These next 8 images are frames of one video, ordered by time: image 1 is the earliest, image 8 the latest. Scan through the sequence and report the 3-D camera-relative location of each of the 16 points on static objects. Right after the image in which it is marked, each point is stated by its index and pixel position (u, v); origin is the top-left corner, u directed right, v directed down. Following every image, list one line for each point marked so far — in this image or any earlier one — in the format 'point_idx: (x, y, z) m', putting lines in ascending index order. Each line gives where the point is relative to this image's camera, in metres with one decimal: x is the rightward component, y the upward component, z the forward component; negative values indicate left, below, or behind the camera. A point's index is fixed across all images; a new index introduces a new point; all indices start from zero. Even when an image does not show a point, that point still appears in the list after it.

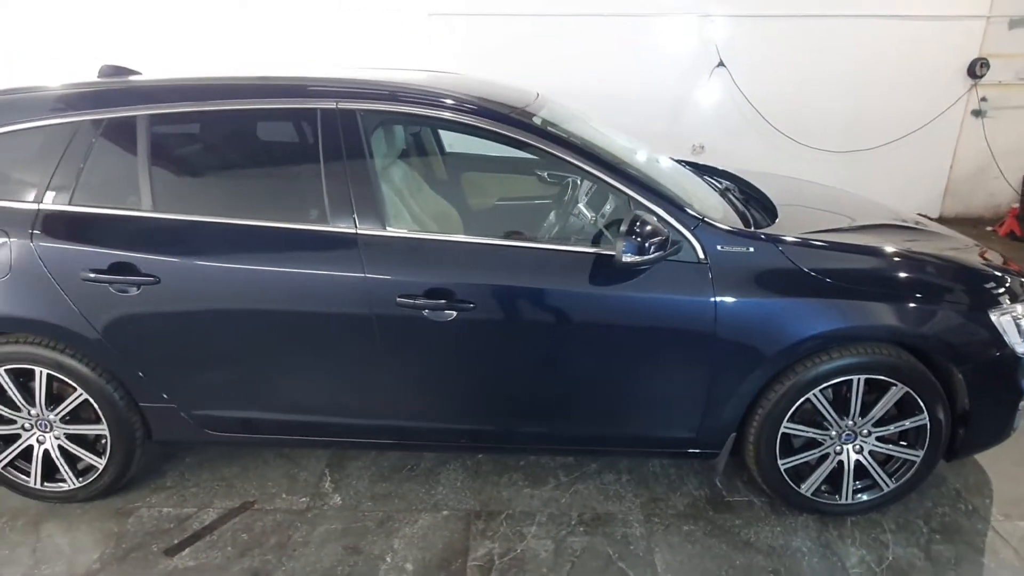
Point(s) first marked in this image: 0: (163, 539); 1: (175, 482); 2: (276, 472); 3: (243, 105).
0: (-1.2, -0.9, +2.2) m
1: (-1.4, -0.8, +2.5) m
2: (-1.0, -0.8, +2.5) m
3: (-0.9, +0.6, +2.1) m
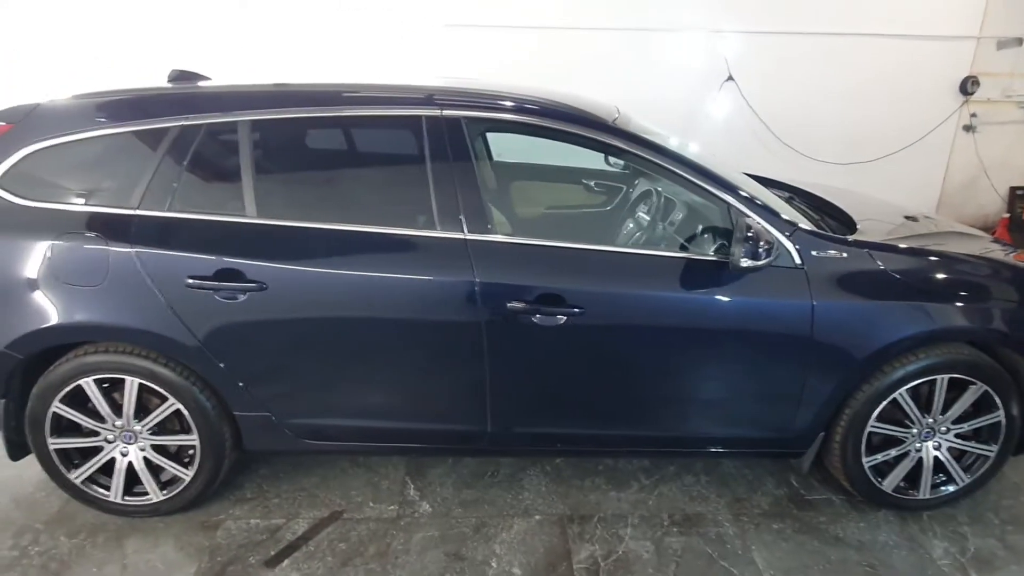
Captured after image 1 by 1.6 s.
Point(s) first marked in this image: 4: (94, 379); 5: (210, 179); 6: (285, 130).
0: (-0.9, -0.9, +2.1) m
1: (-1.0, -0.8, +2.4) m
2: (-0.6, -0.8, +2.5) m
3: (-0.6, +0.6, +2.1) m
4: (-1.4, -0.3, +2.1) m
5: (-1.0, +0.4, +2.1) m
6: (-0.8, +0.6, +2.1) m
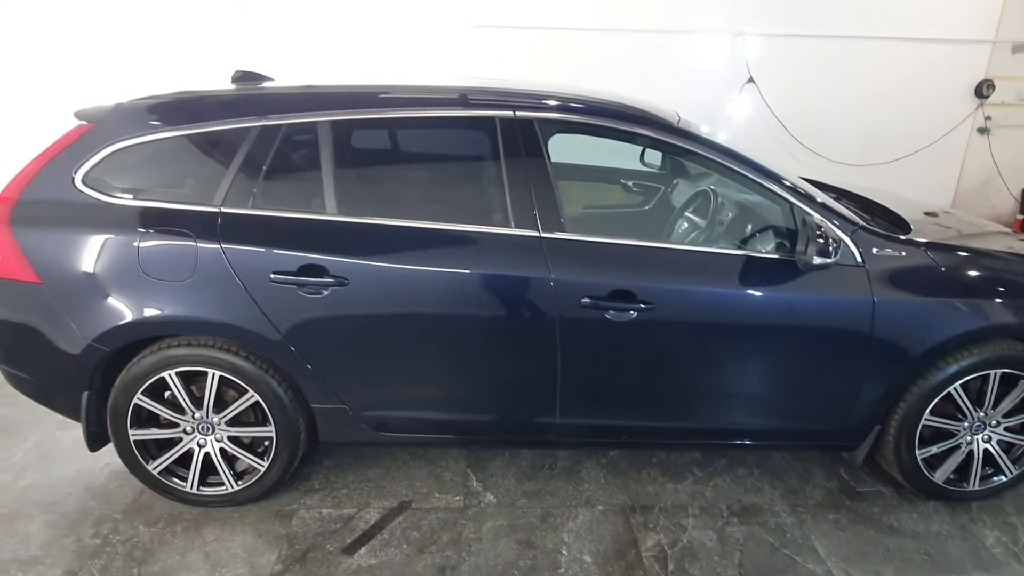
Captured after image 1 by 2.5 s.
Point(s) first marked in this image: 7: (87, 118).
0: (-0.6, -0.9, +2.2) m
1: (-0.8, -0.8, +2.5) m
2: (-0.4, -0.8, +2.6) m
3: (-0.3, +0.6, +2.2) m
4: (-1.2, -0.3, +2.2) m
5: (-0.8, +0.4, +2.1) m
6: (-0.5, +0.6, +2.2) m
7: (-1.5, +0.6, +2.2) m
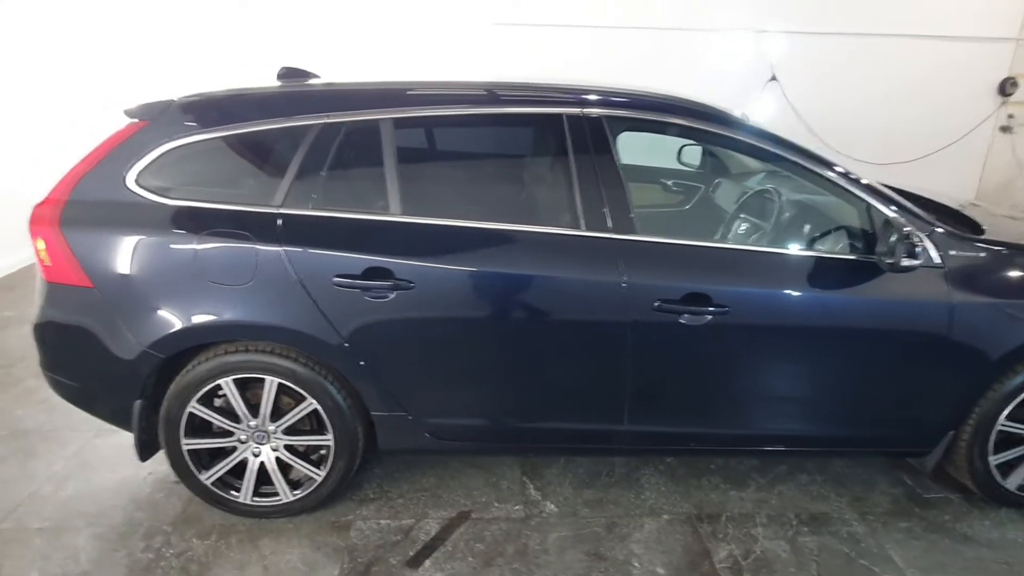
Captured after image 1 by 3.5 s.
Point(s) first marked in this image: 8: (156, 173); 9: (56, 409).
0: (-0.4, -0.9, +2.1) m
1: (-0.5, -0.8, +2.4) m
2: (-0.2, -0.8, +2.5) m
3: (-0.1, +0.6, +2.1) m
4: (-1.0, -0.3, +2.1) m
5: (-0.5, +0.4, +2.1) m
6: (-0.3, +0.6, +2.1) m
7: (-1.3, +0.6, +2.1) m
8: (-1.2, +0.4, +2.1) m
9: (-2.2, -0.6, +3.0) m
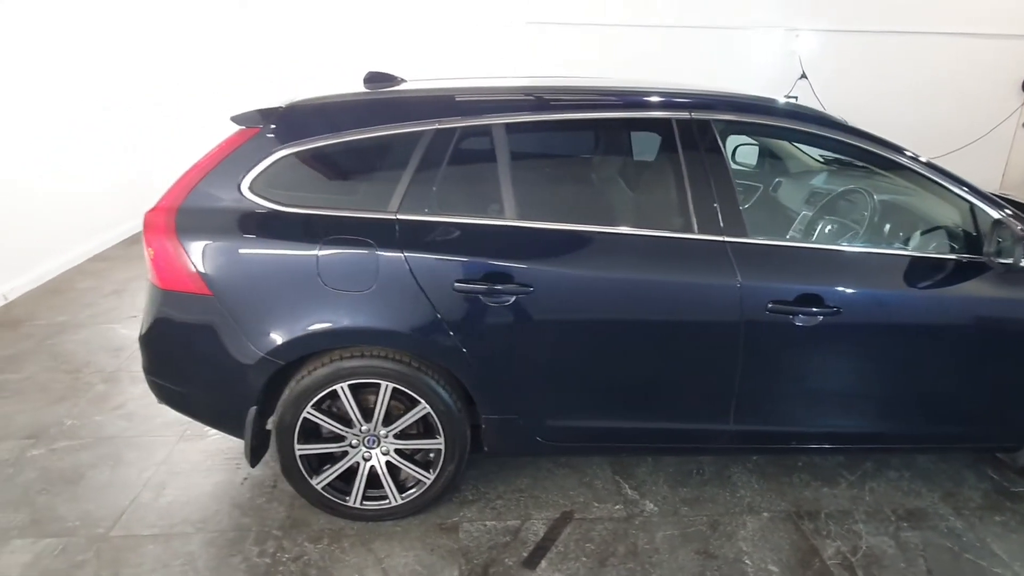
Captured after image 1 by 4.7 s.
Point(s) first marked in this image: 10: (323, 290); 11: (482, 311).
0: (0.0, -0.9, +2.2) m
1: (-0.1, -0.8, +2.4) m
2: (+0.2, -0.8, +2.5) m
3: (+0.3, +0.6, +2.1) m
4: (-0.6, -0.3, +2.1) m
5: (-0.1, +0.4, +2.1) m
6: (+0.1, +0.5, +2.1) m
7: (-0.9, +0.6, +2.1) m
8: (-0.8, +0.4, +2.1) m
9: (-1.8, -0.6, +3.0) m
10: (-0.6, 0.0, +2.0) m
11: (-0.1, -0.1, +2.0) m
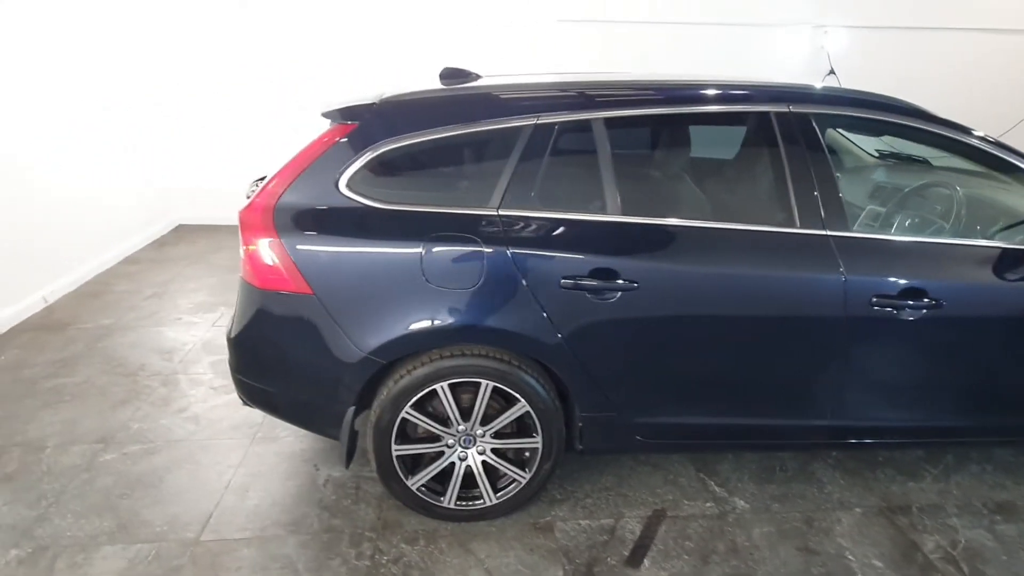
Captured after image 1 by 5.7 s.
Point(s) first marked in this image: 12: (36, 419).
0: (+0.3, -0.9, +2.1) m
1: (+0.2, -0.8, +2.4) m
2: (+0.6, -0.8, +2.5) m
3: (+0.6, +0.6, +2.1) m
4: (-0.2, -0.3, +2.1) m
5: (+0.2, +0.4, +2.1) m
6: (+0.4, +0.6, +2.1) m
7: (-0.6, +0.6, +2.1) m
8: (-0.5, +0.4, +2.0) m
9: (-1.5, -0.6, +2.9) m
10: (-0.3, 0.0, +2.0) m
11: (+0.2, -0.1, +2.0) m
12: (-2.3, -0.6, +2.9) m
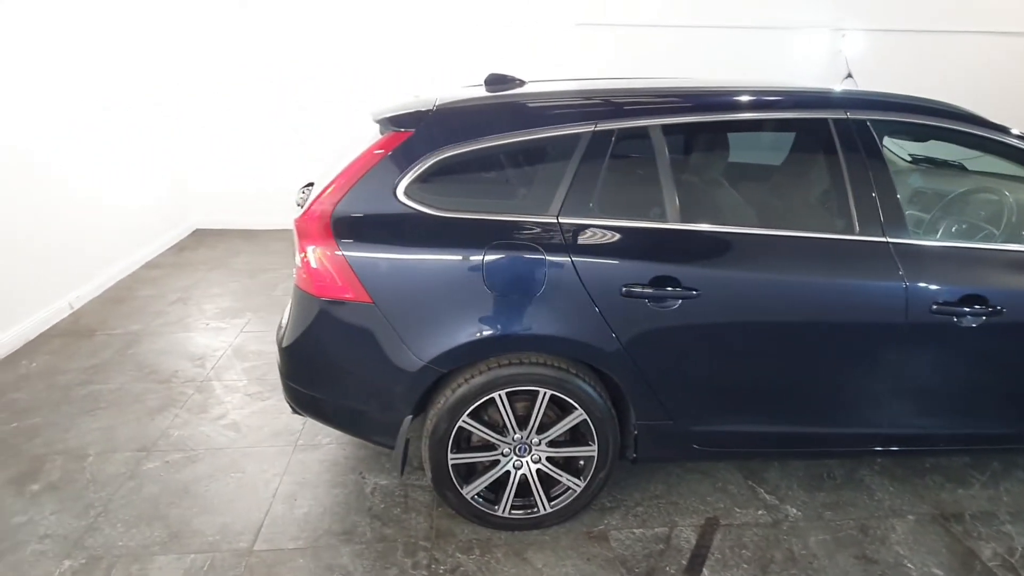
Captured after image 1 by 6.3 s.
0: (+0.5, -0.9, +2.1) m
1: (+0.4, -0.8, +2.4) m
2: (+0.8, -0.8, +2.5) m
3: (+0.8, +0.6, +2.1) m
4: (0.0, -0.4, +2.1) m
5: (+0.4, +0.3, +2.0) m
6: (+0.6, +0.5, +2.1) m
7: (-0.4, +0.6, +2.1) m
8: (-0.3, +0.3, +2.0) m
9: (-1.3, -0.7, +2.9) m
10: (-0.1, 0.0, +2.0) m
11: (+0.4, -0.1, +2.0) m
12: (-2.1, -0.7, +2.9) m
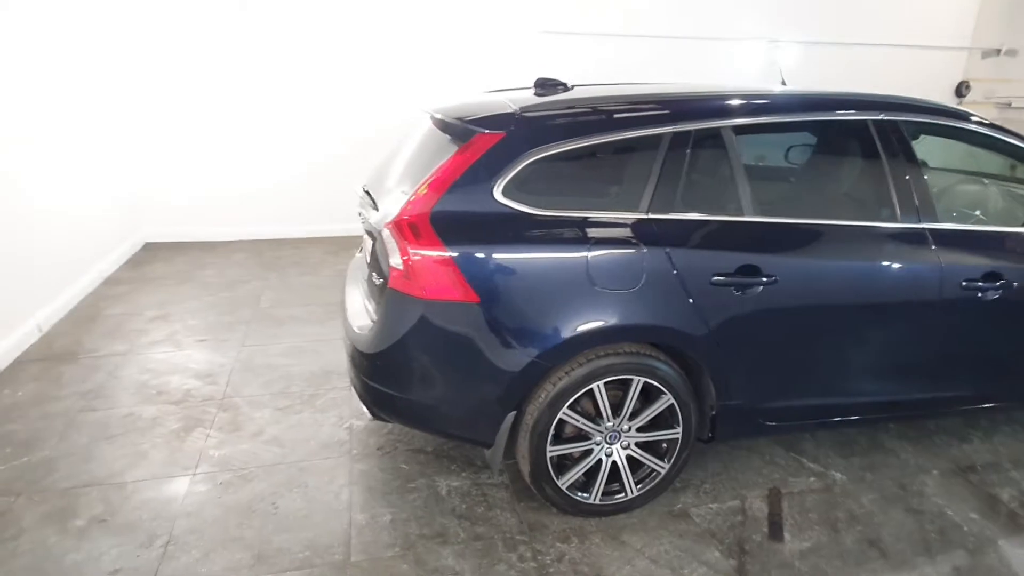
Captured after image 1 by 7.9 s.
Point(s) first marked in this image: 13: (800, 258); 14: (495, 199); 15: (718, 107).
0: (+0.9, -0.9, +2.3) m
1: (+0.7, -0.8, +2.5) m
2: (+1.1, -0.8, +2.7) m
3: (+1.1, +0.6, +2.3) m
4: (+0.3, -0.3, +2.2) m
5: (+0.7, +0.4, +2.2) m
6: (+0.9, +0.6, +2.3) m
7: (-0.1, +0.6, +2.1) m
8: (0.0, +0.4, +2.1) m
9: (-1.1, -0.7, +2.8) m
10: (+0.3, 0.0, +2.0) m
11: (+0.8, -0.1, +2.2) m
12: (-1.8, -0.7, +2.7) m
13: (+1.0, +0.1, +2.2) m
14: (-0.1, +0.3, +2.1) m
15: (+0.8, +0.7, +2.2) m
